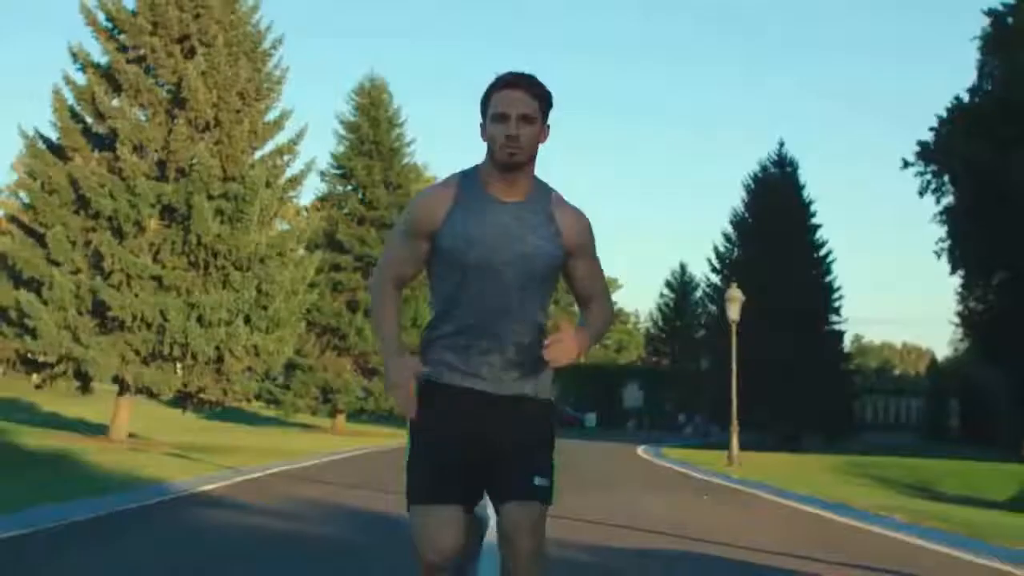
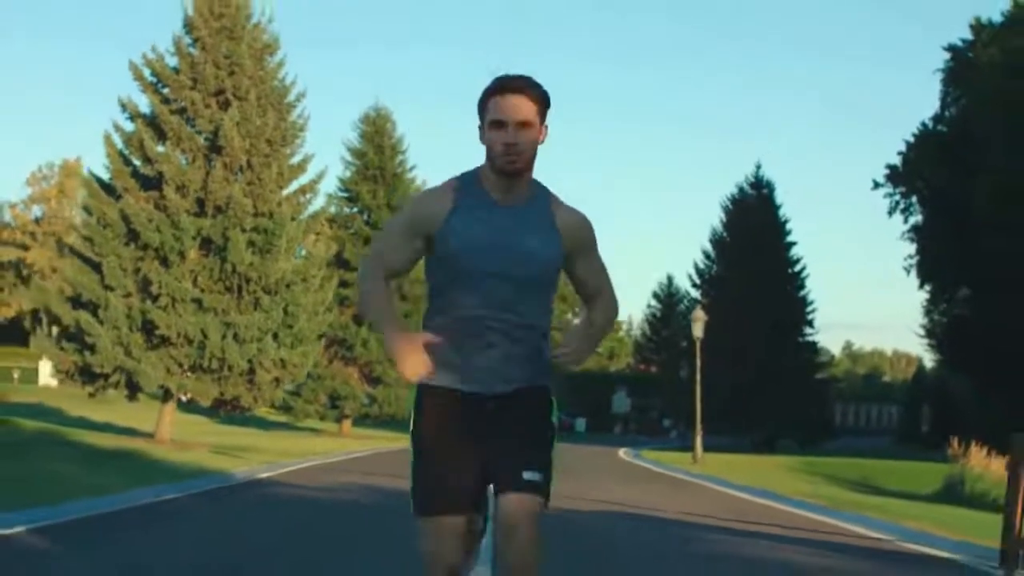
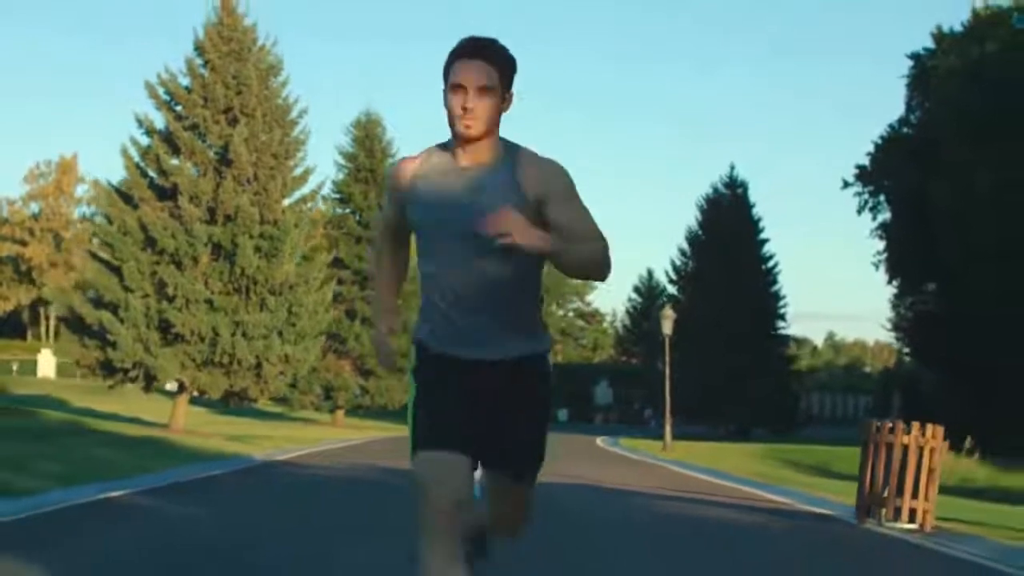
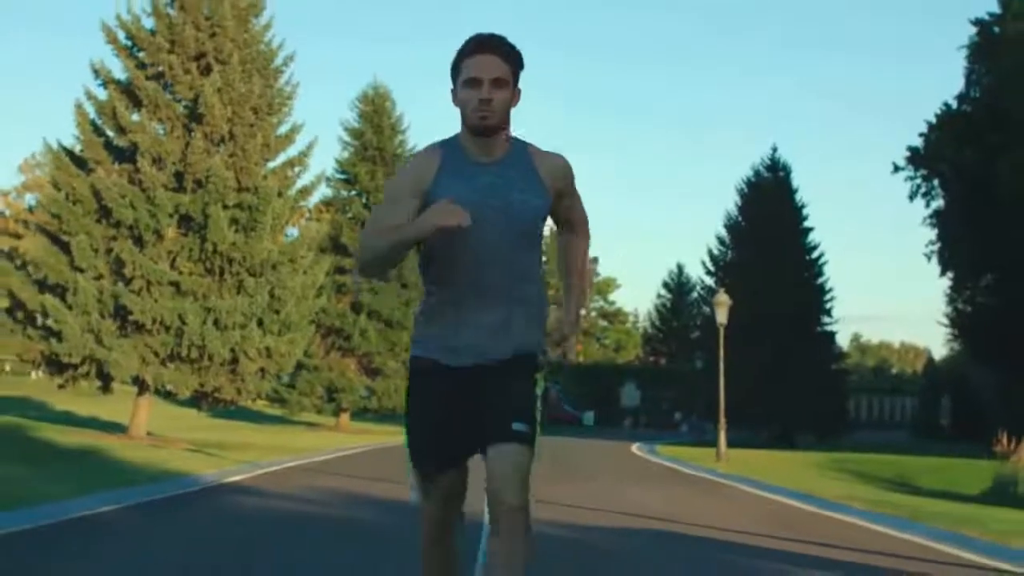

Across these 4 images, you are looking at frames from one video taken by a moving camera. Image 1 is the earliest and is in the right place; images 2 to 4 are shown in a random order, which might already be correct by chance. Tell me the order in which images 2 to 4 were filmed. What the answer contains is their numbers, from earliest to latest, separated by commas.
4, 2, 3
